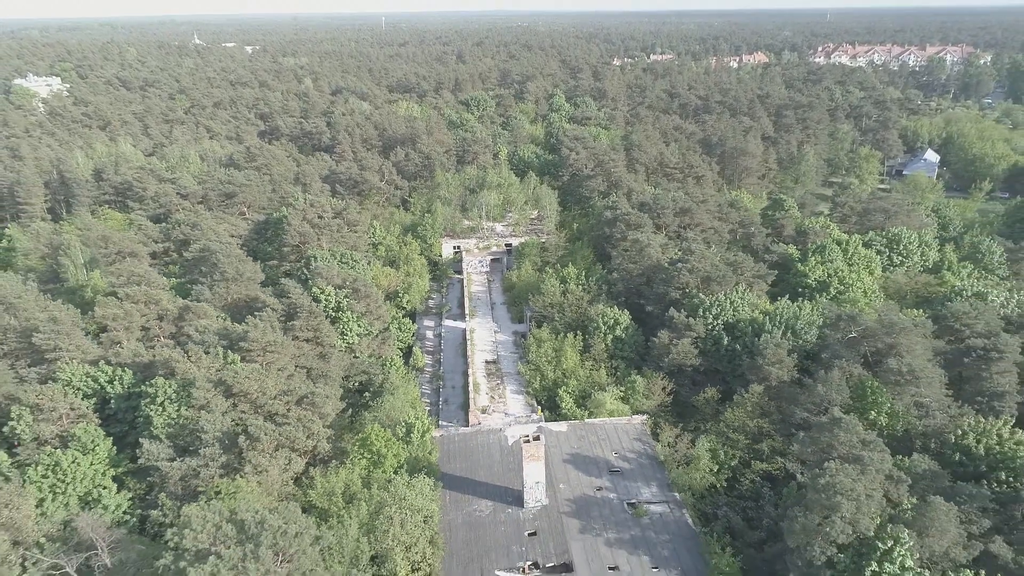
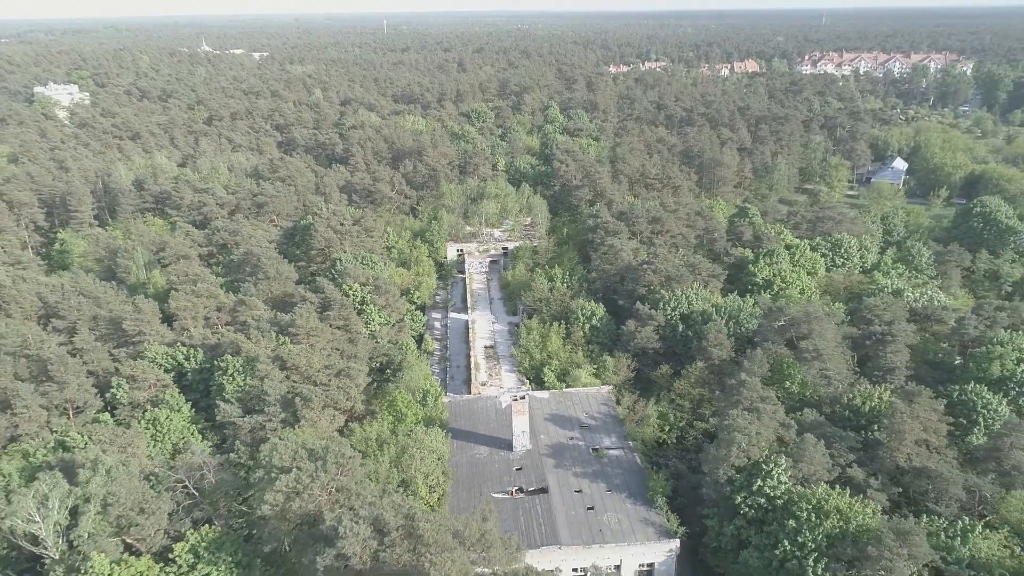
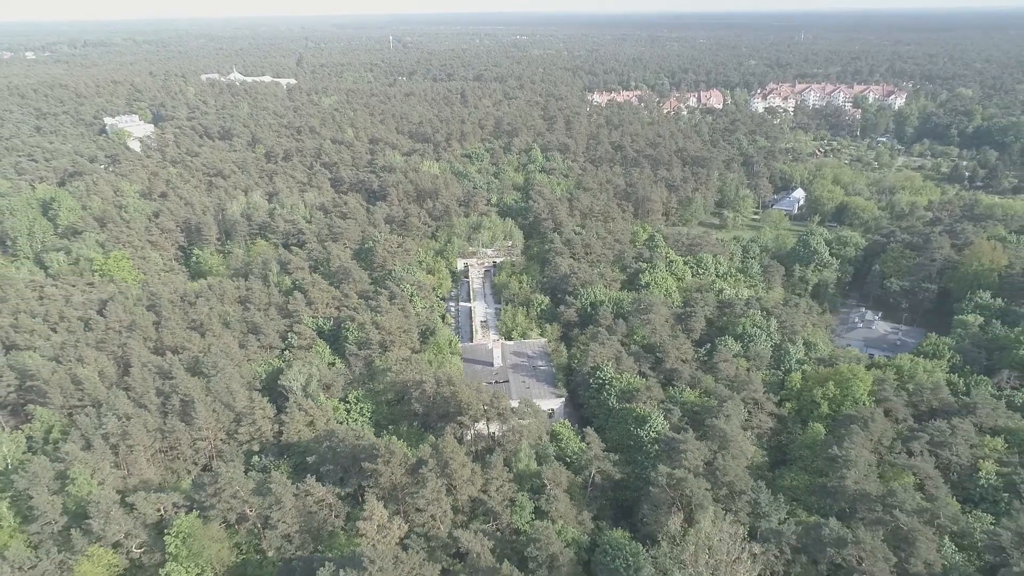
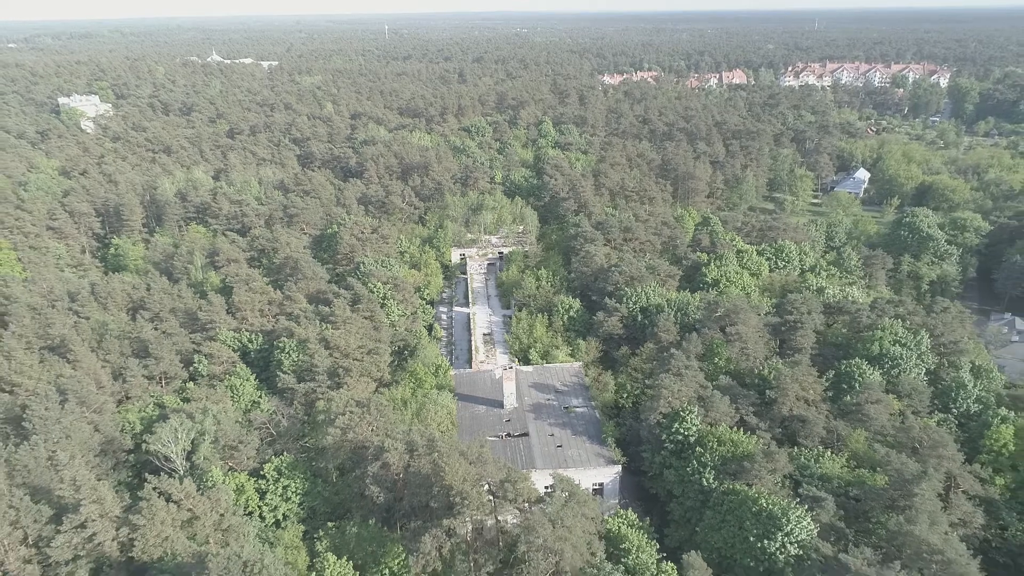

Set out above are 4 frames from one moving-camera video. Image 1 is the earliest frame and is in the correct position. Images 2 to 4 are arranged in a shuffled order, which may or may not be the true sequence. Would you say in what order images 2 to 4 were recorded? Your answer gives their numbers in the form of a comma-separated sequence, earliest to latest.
2, 4, 3
